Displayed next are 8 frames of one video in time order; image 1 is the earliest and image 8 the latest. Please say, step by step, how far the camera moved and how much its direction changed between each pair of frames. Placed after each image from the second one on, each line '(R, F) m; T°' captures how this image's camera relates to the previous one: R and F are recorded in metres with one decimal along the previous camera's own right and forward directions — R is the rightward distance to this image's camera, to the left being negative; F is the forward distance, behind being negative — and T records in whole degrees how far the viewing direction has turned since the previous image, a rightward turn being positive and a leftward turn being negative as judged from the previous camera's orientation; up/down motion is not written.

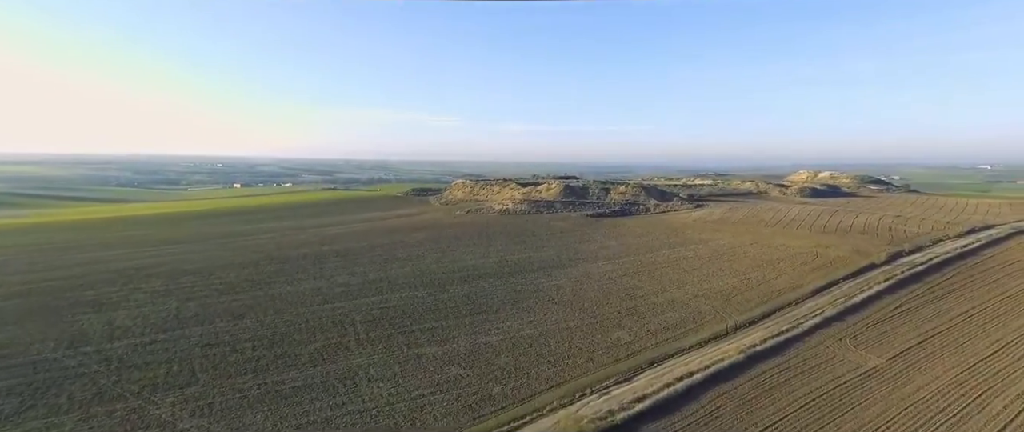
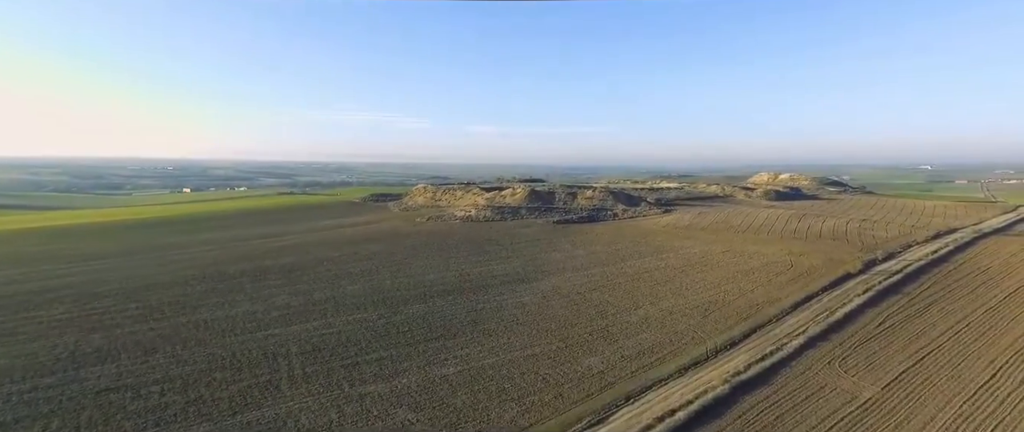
(+0.2, +1.5) m; +4°
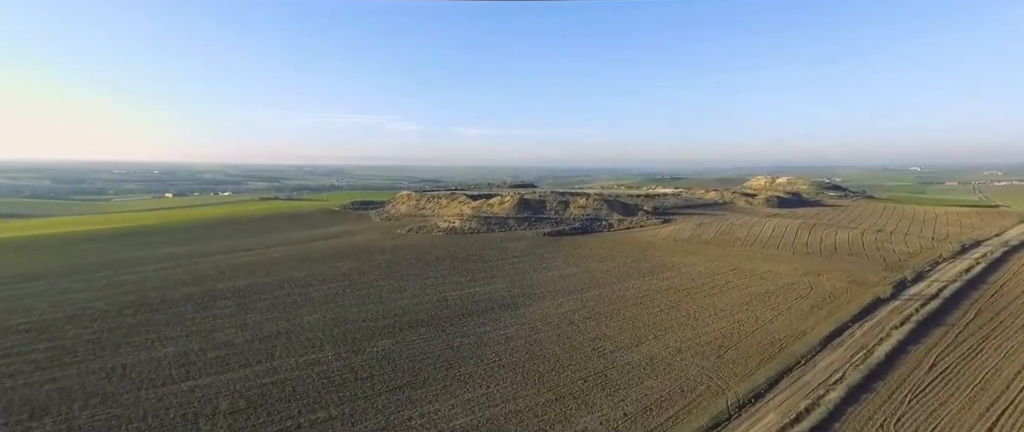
(+0.3, +2.2) m; +1°
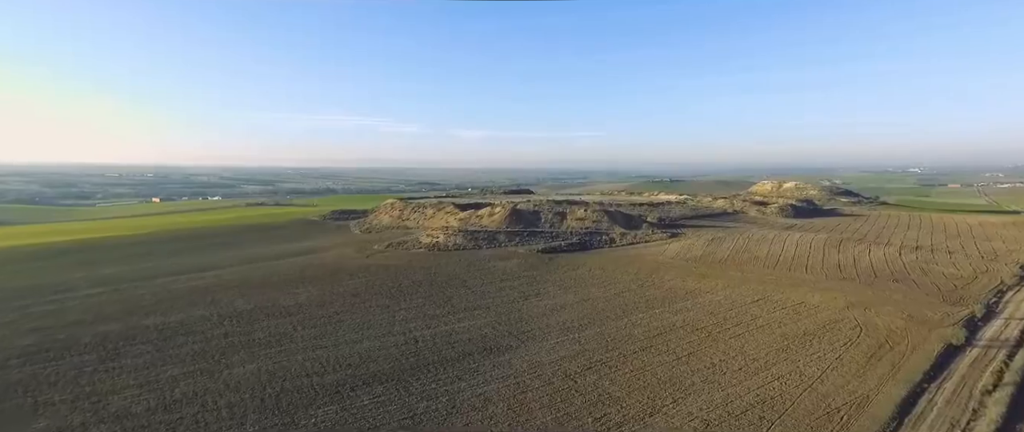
(+0.5, +3.0) m; 0°
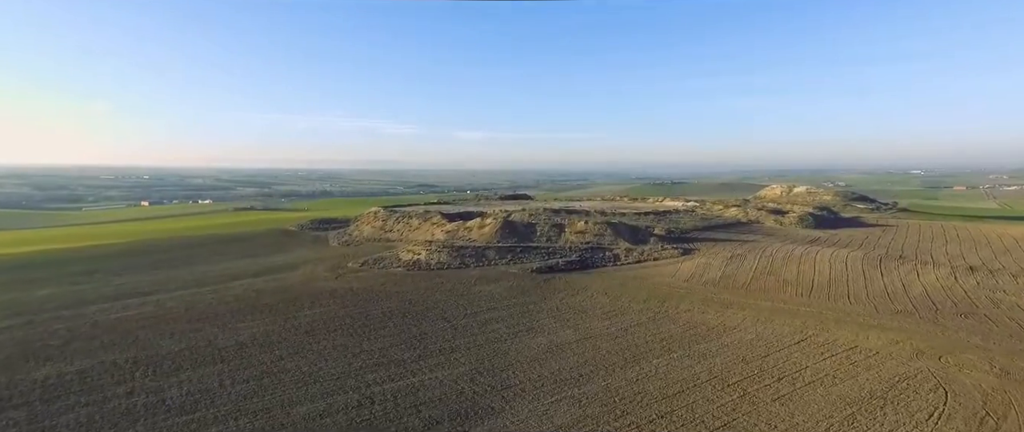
(+0.4, +3.0) m; 0°
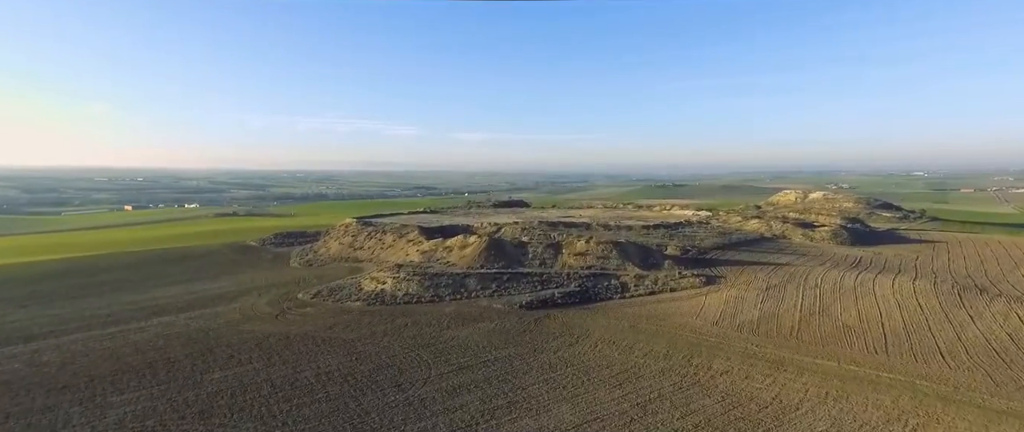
(+0.6, +4.1) m; 0°
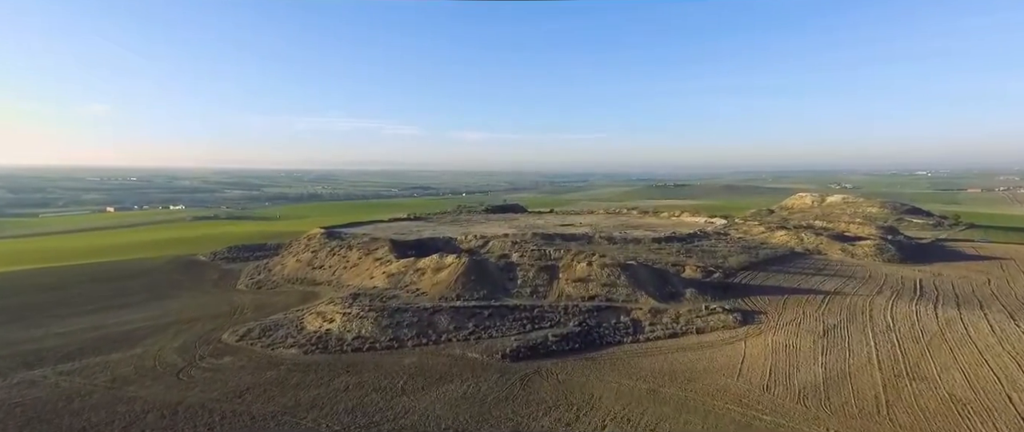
(+0.5, +4.1) m; 0°
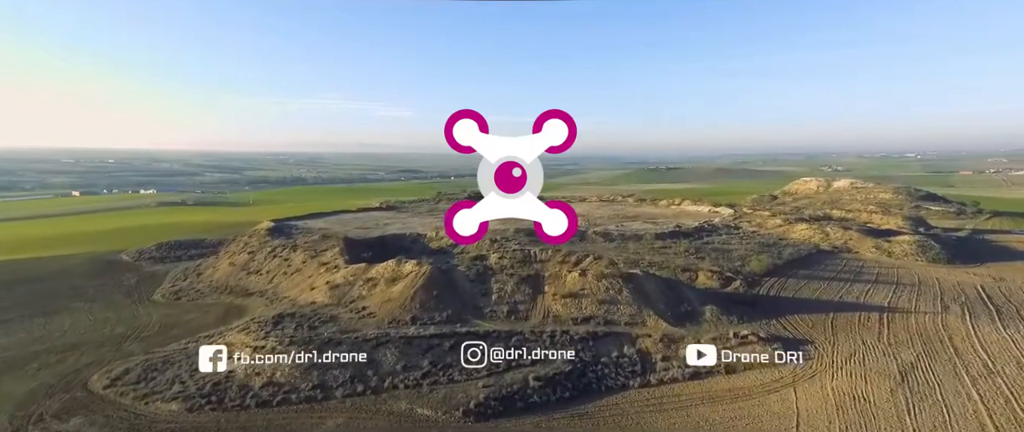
(+0.5, +3.8) m; +1°
